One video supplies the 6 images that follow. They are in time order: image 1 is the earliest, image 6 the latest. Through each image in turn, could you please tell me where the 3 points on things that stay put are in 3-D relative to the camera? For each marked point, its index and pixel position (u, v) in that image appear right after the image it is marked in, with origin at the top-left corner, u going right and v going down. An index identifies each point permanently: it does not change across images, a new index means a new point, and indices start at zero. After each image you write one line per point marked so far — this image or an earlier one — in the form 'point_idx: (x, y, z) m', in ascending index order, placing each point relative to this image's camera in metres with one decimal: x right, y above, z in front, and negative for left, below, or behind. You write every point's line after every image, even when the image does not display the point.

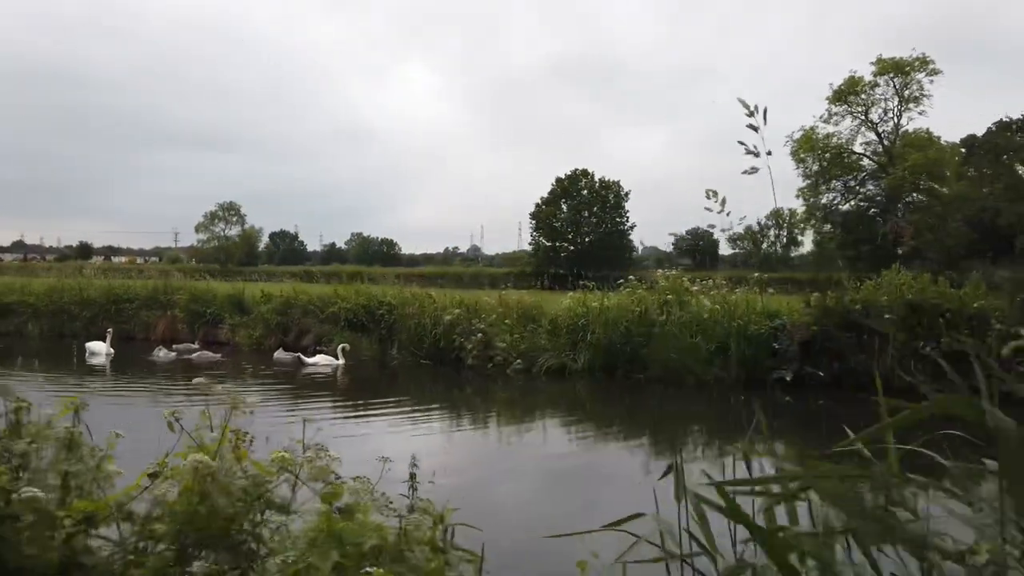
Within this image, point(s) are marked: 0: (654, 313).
0: (+2.8, -0.6, +12.9) m
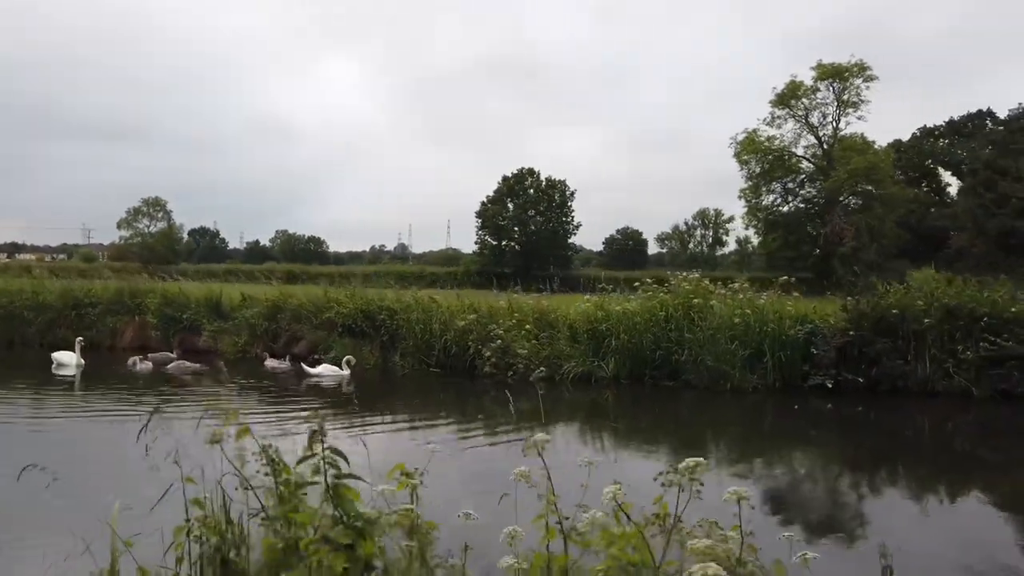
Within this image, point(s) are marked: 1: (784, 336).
0: (+3.1, -0.7, +12.6) m
1: (+5.0, -0.8, +12.4) m
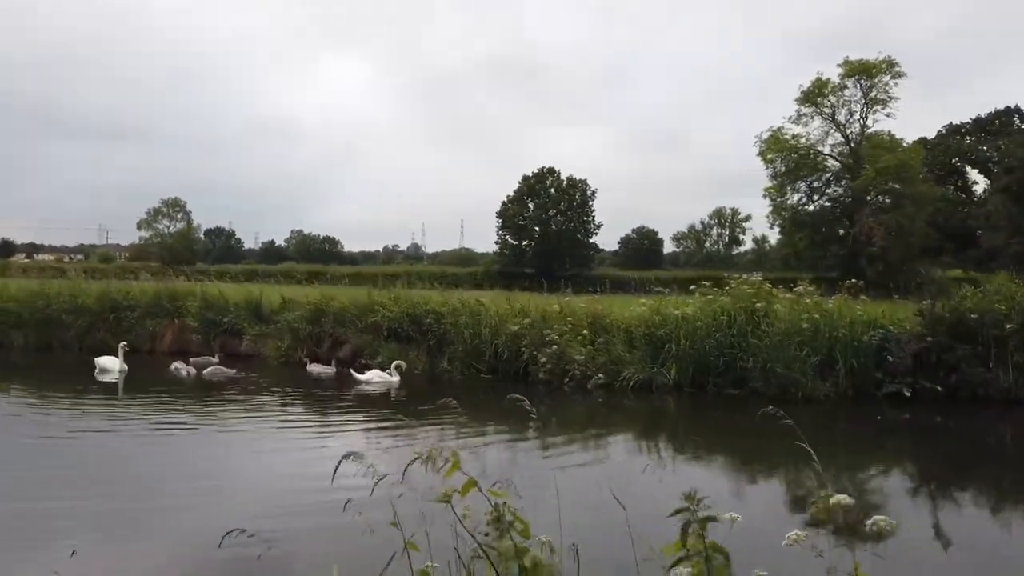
0: (+4.0, -0.7, +12.1) m
1: (+5.9, -0.9, +11.9) m
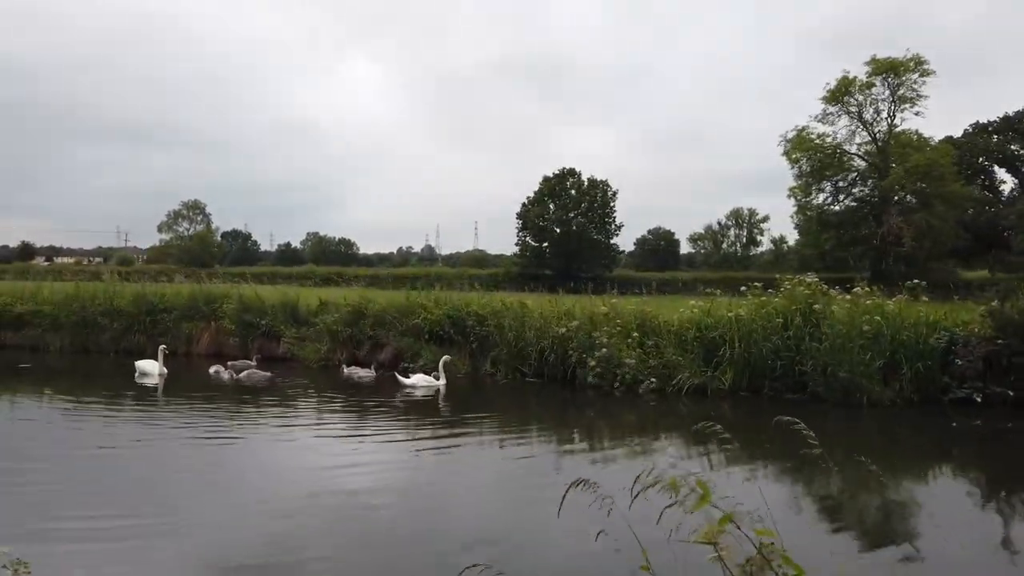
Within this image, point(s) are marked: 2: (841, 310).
0: (+4.8, -0.7, +11.7) m
1: (+6.7, -0.9, +11.5) m
2: (+5.6, -0.4, +11.7) m
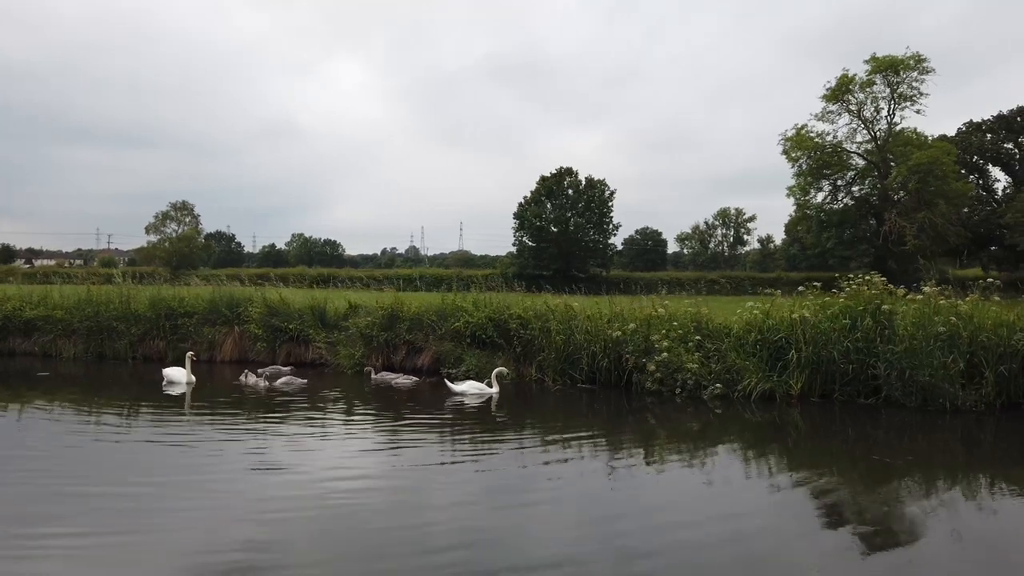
0: (+5.6, -0.7, +11.2) m
1: (+7.5, -0.9, +11.0) m
2: (+6.4, -0.4, +11.2) m
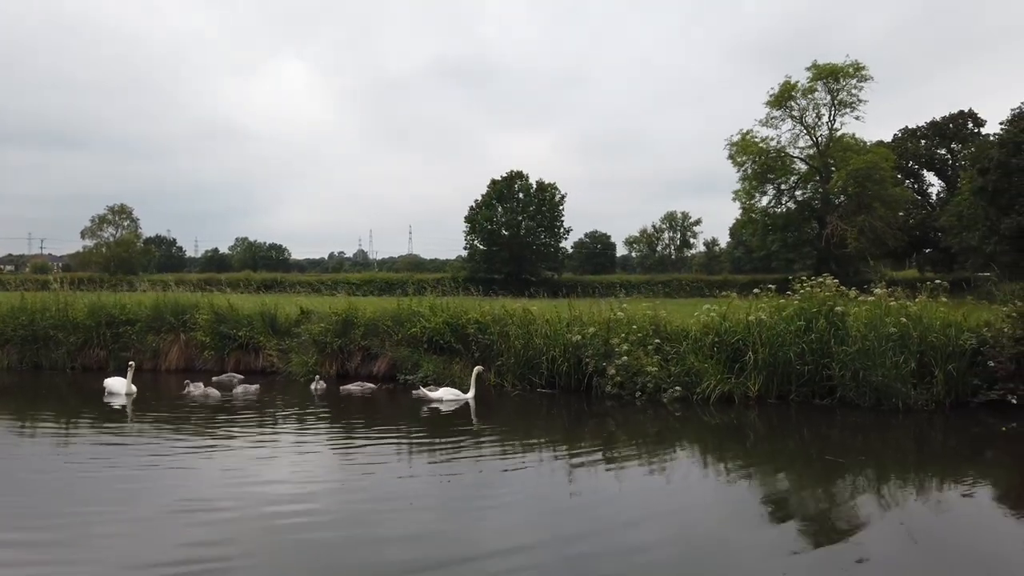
0: (+5.0, -0.8, +11.5) m
1: (+6.9, -0.9, +11.4) m
2: (+5.8, -0.4, +11.5) m
